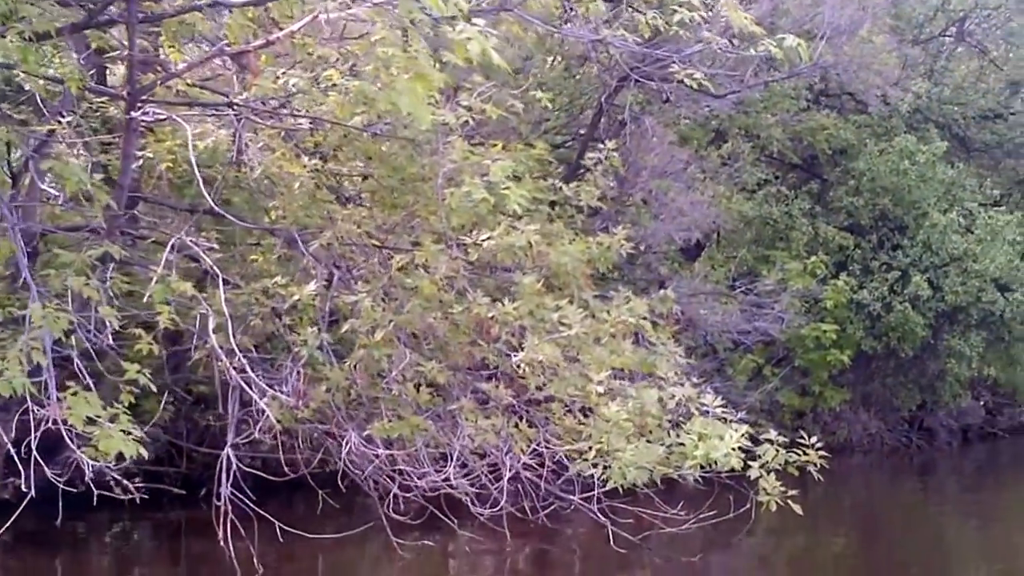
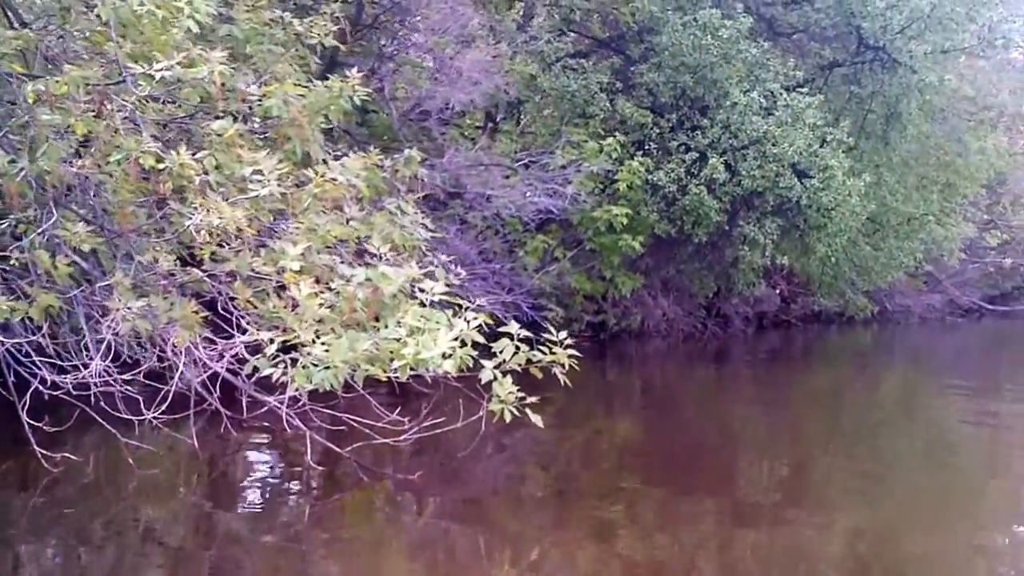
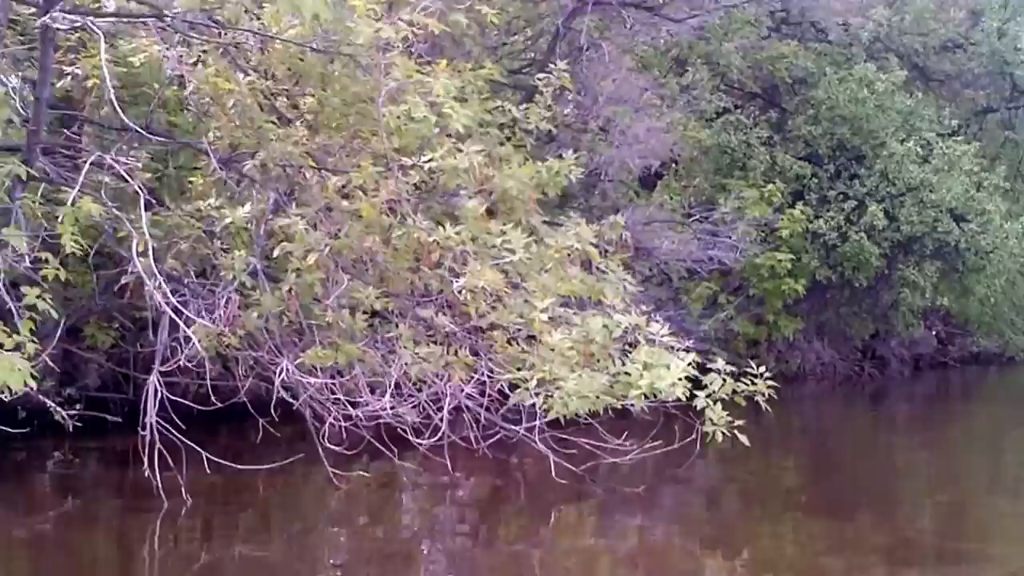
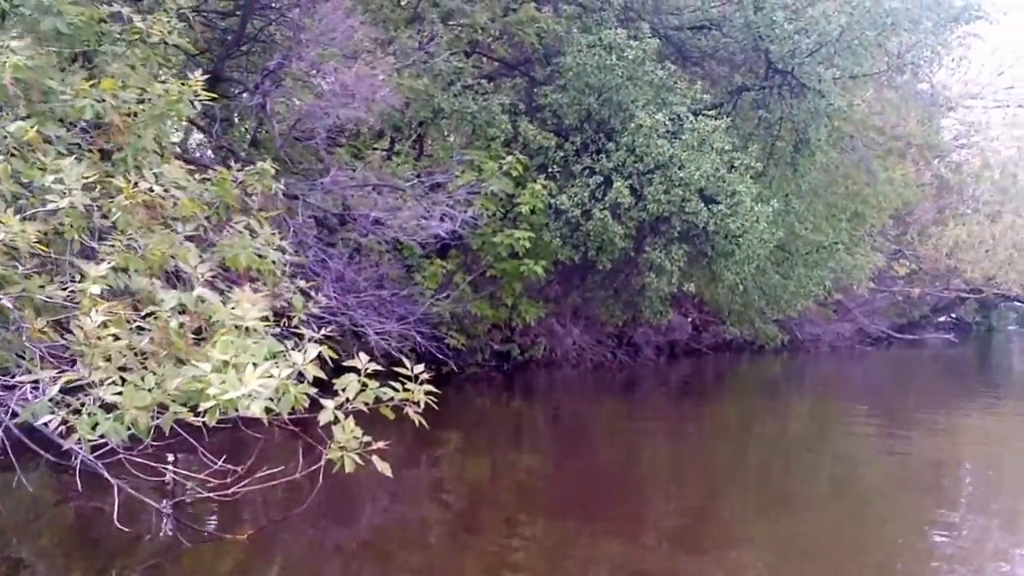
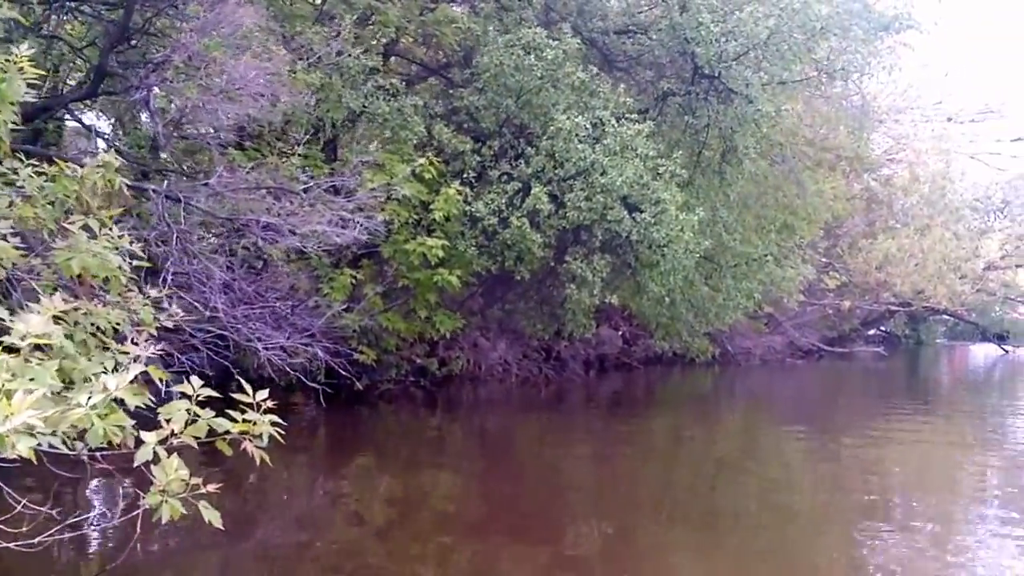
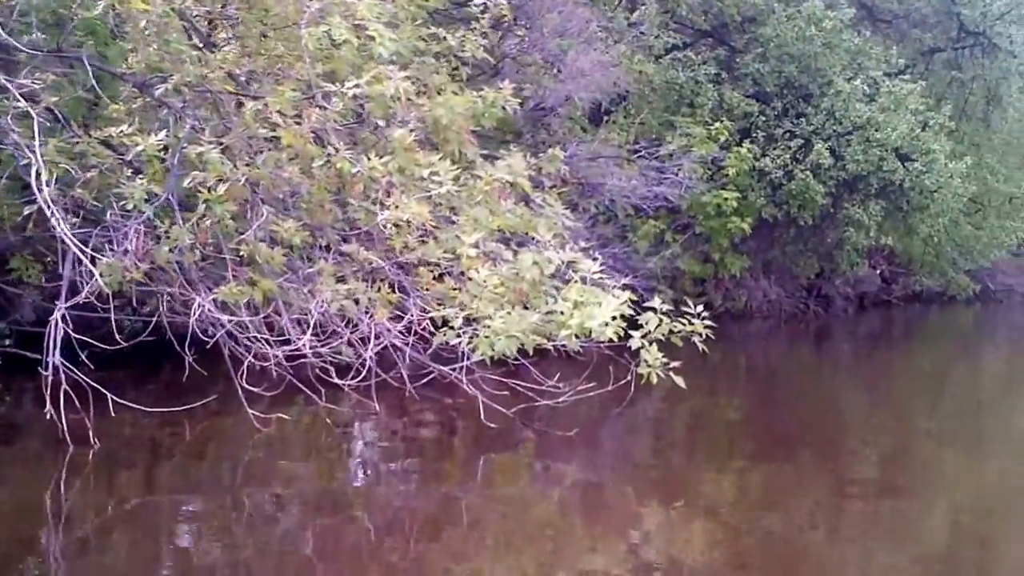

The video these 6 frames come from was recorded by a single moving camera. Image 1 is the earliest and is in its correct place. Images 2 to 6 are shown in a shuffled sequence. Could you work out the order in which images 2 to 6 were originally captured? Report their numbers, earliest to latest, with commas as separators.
3, 6, 2, 4, 5
